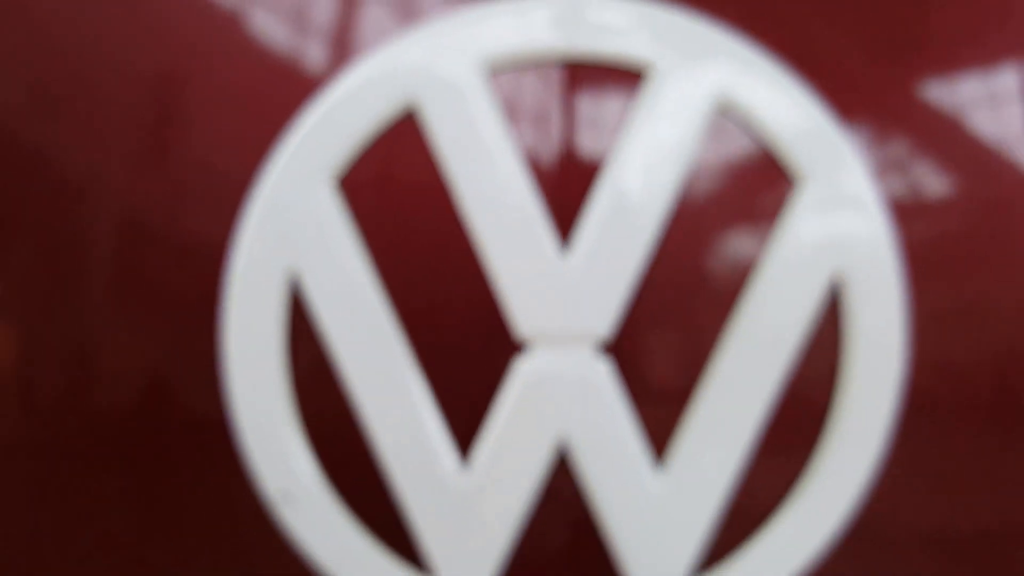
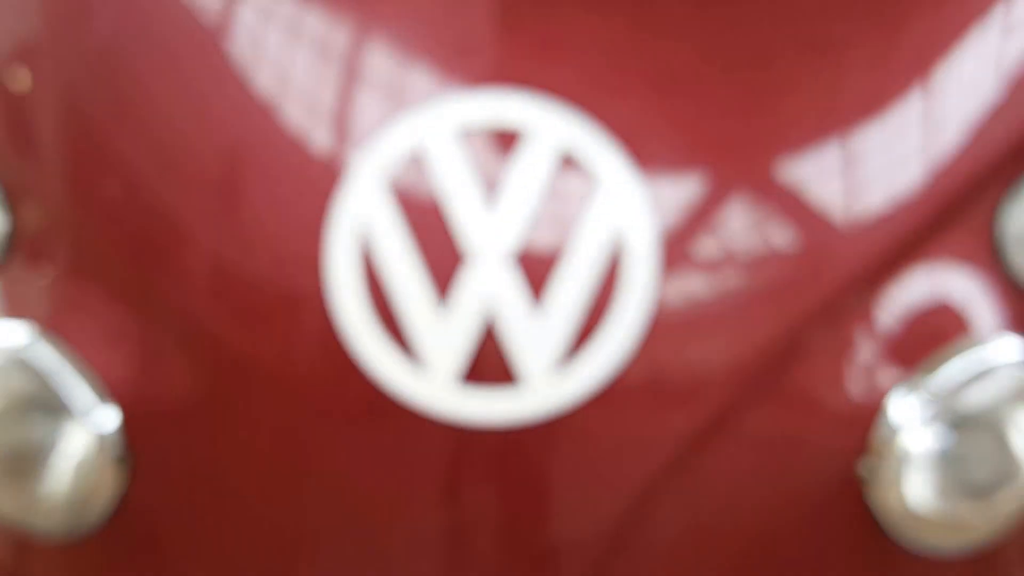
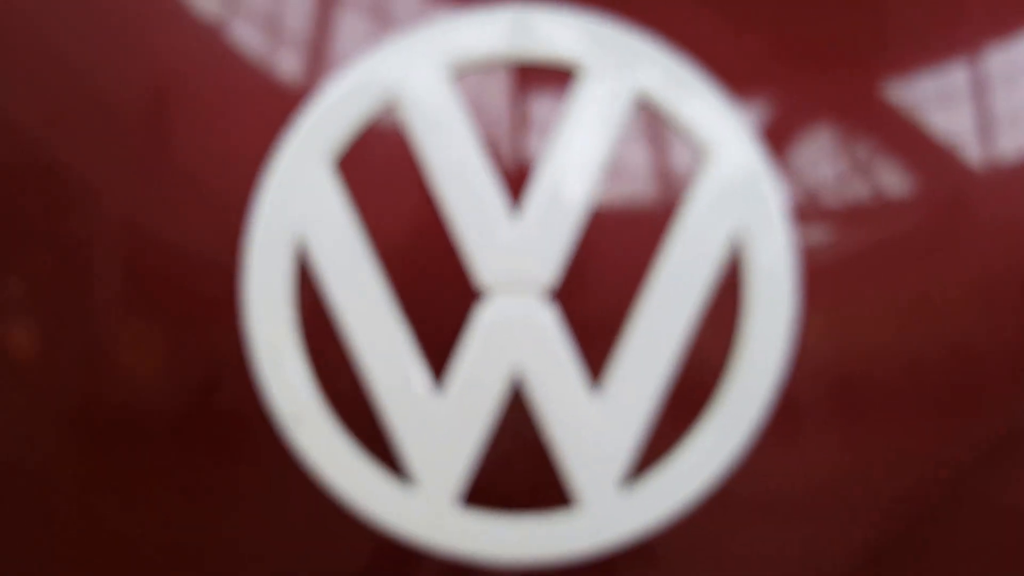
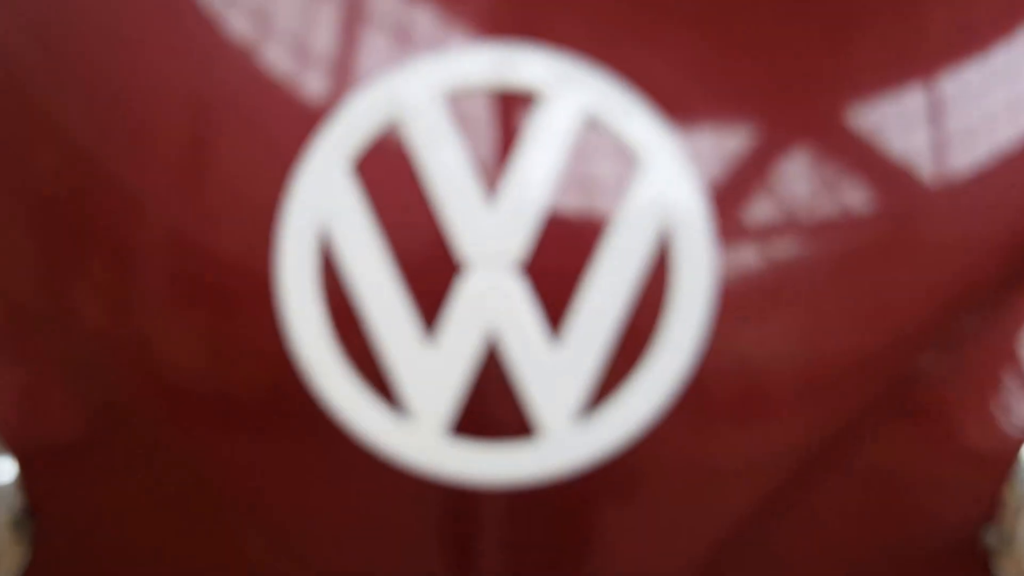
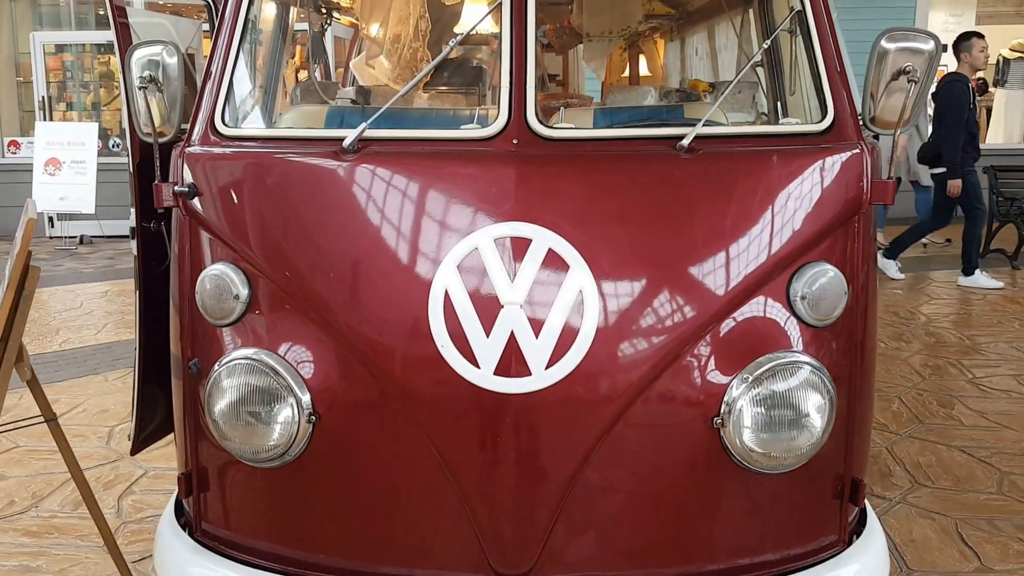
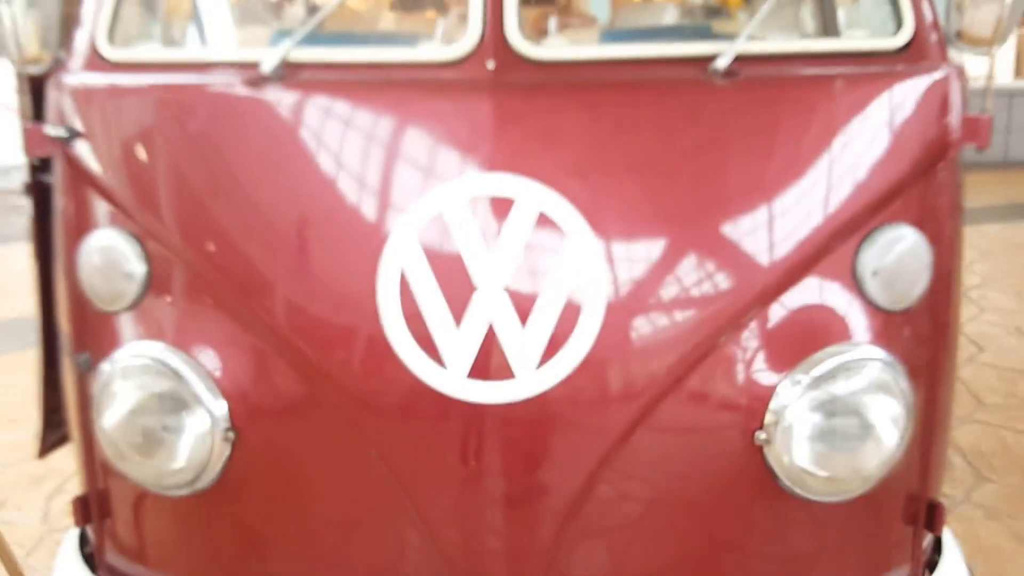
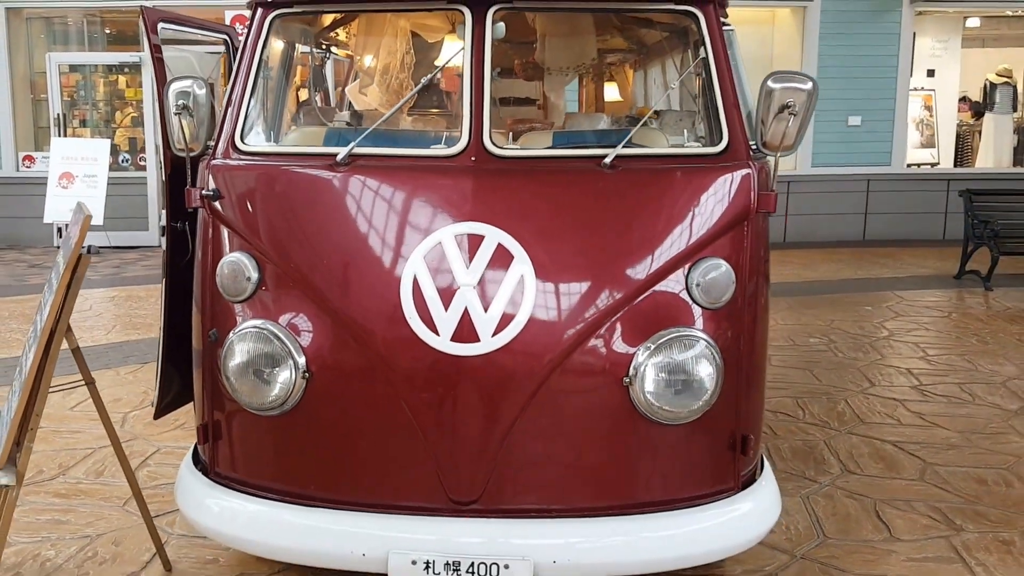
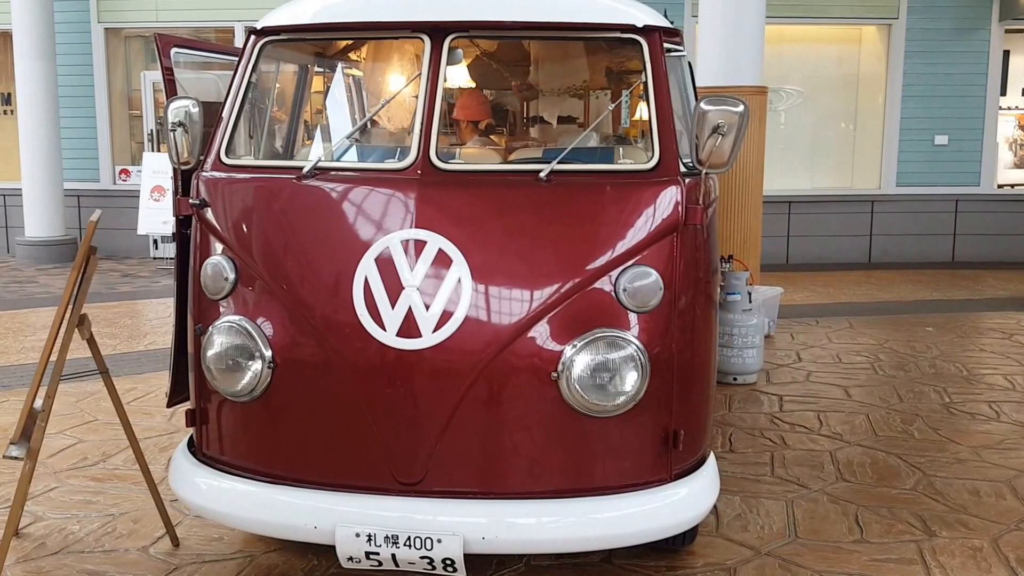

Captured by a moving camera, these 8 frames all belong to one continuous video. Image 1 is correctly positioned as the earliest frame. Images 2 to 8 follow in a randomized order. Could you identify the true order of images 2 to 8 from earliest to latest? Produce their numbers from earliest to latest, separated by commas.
3, 4, 2, 6, 5, 7, 8
